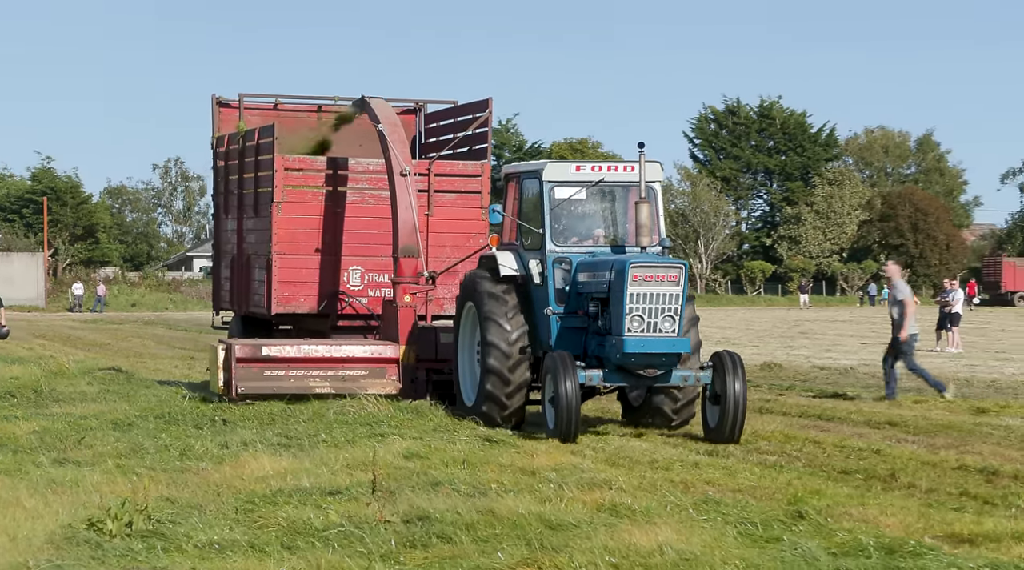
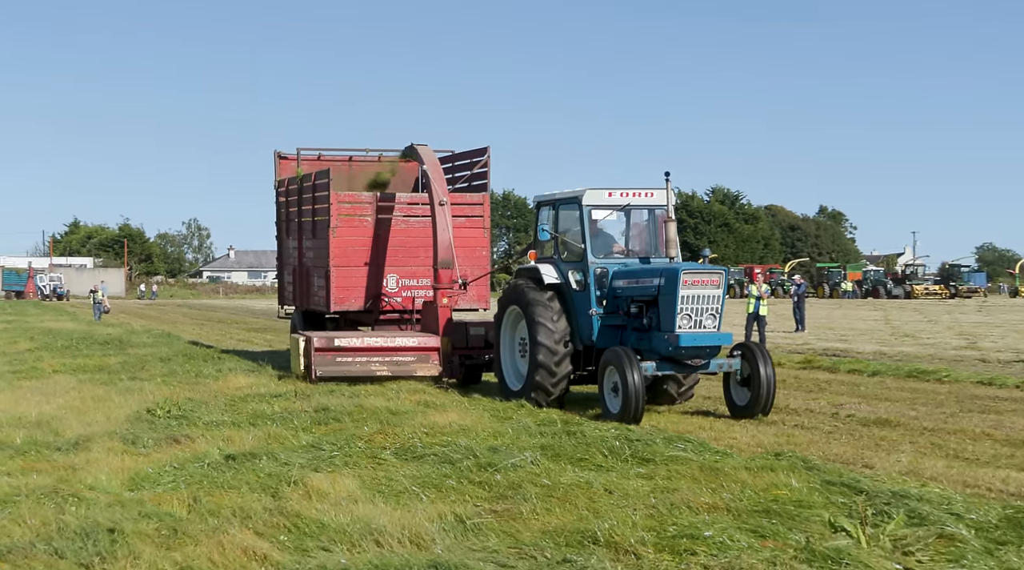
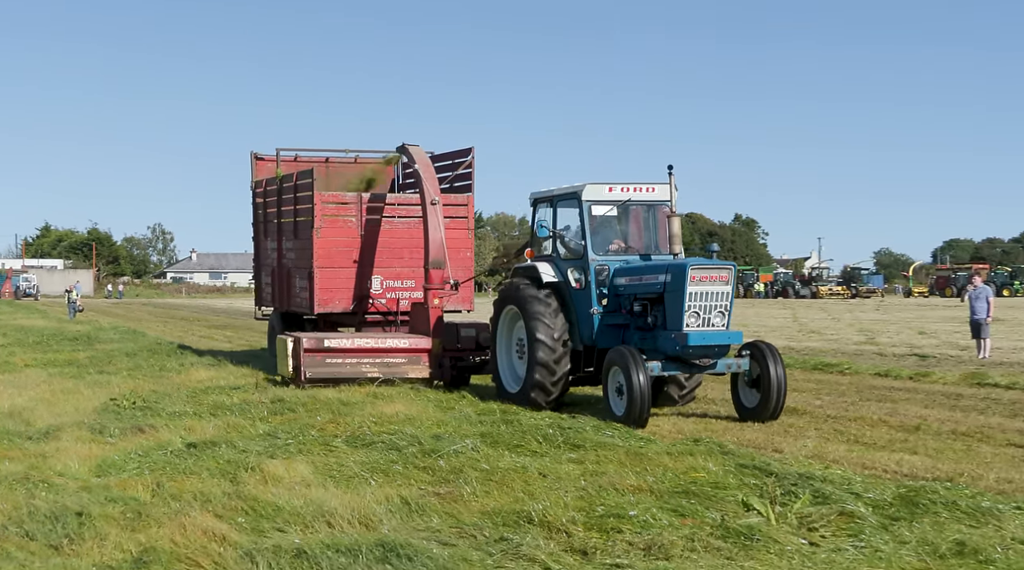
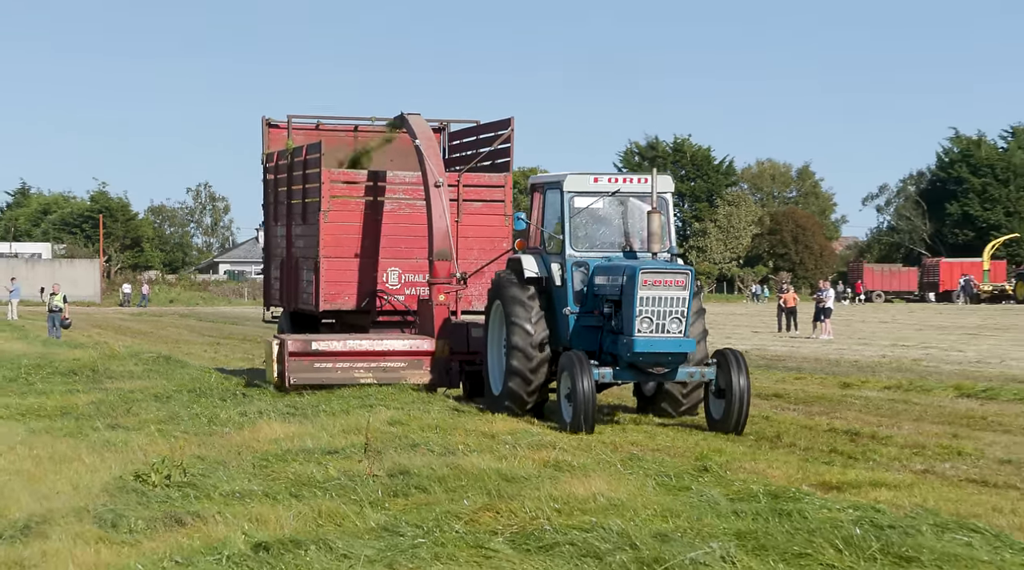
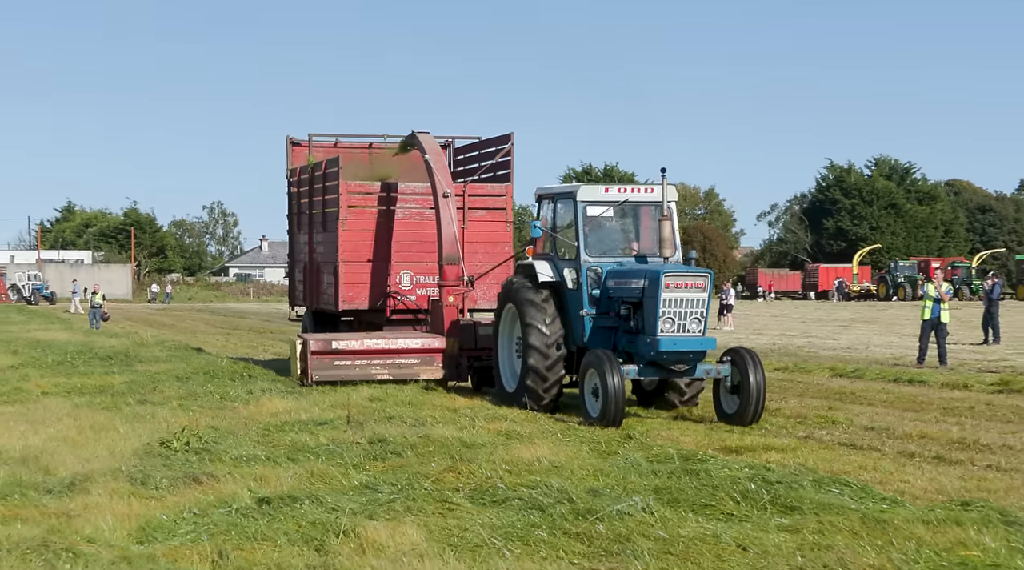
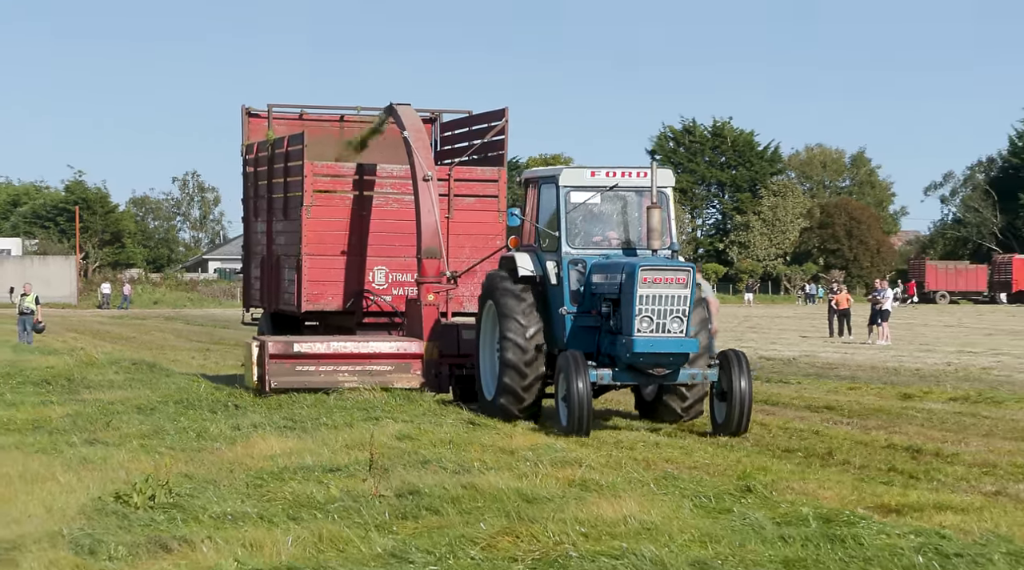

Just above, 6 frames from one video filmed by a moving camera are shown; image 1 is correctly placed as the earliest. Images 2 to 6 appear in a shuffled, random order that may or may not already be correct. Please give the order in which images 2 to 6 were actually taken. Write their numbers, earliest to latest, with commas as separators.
6, 4, 5, 2, 3
